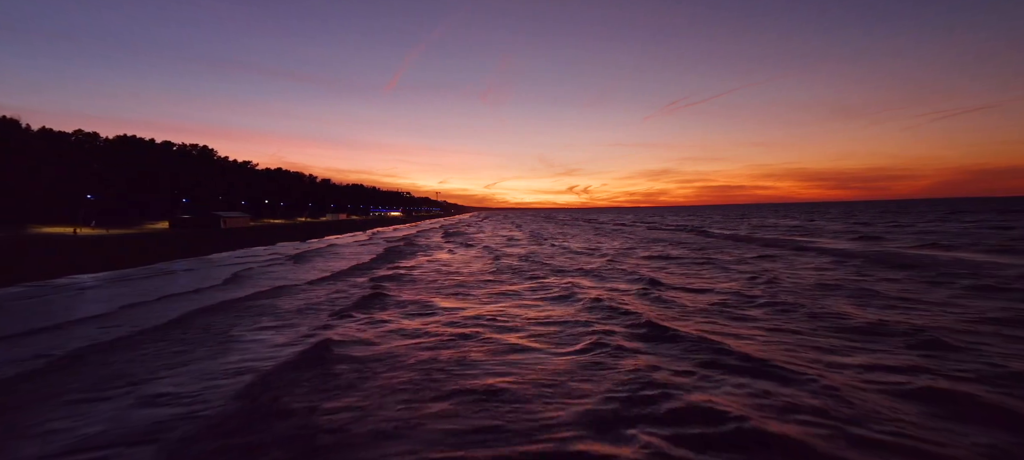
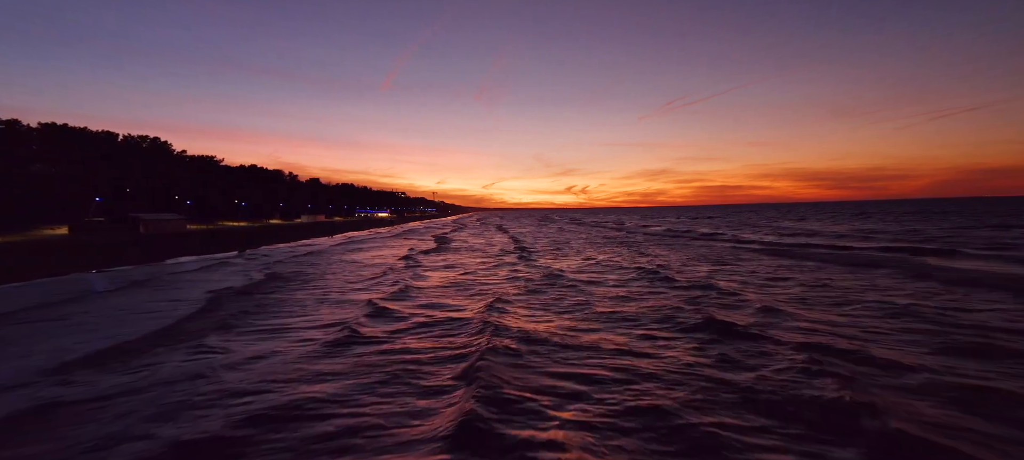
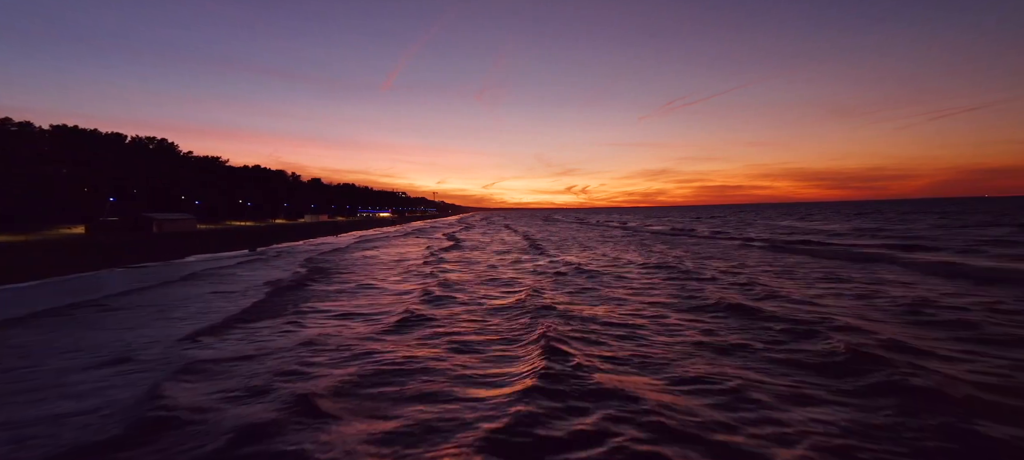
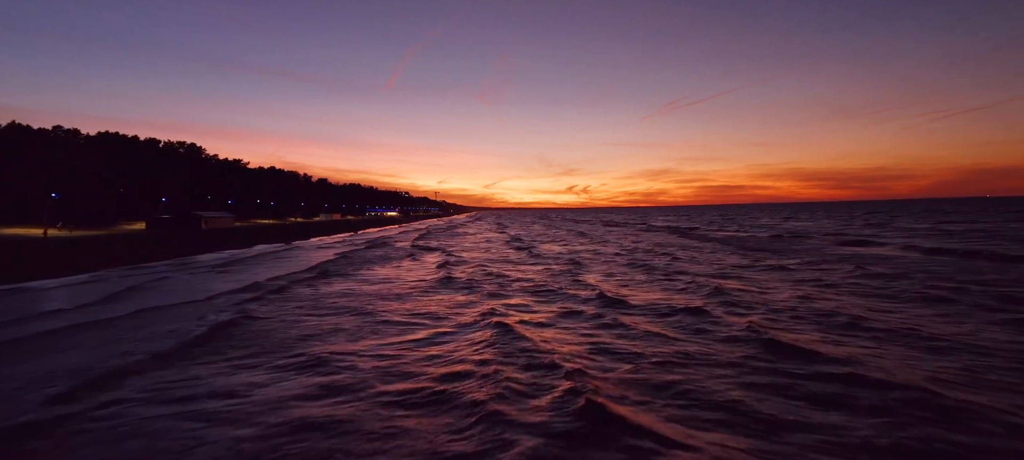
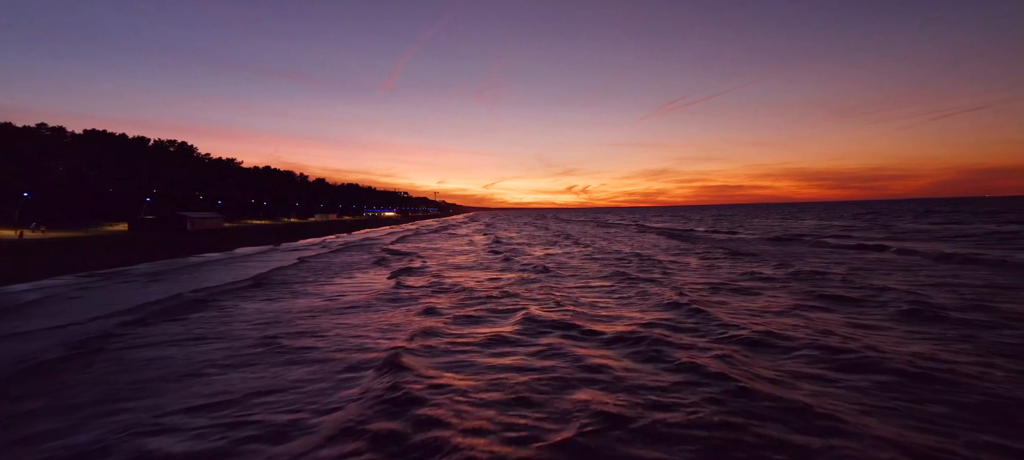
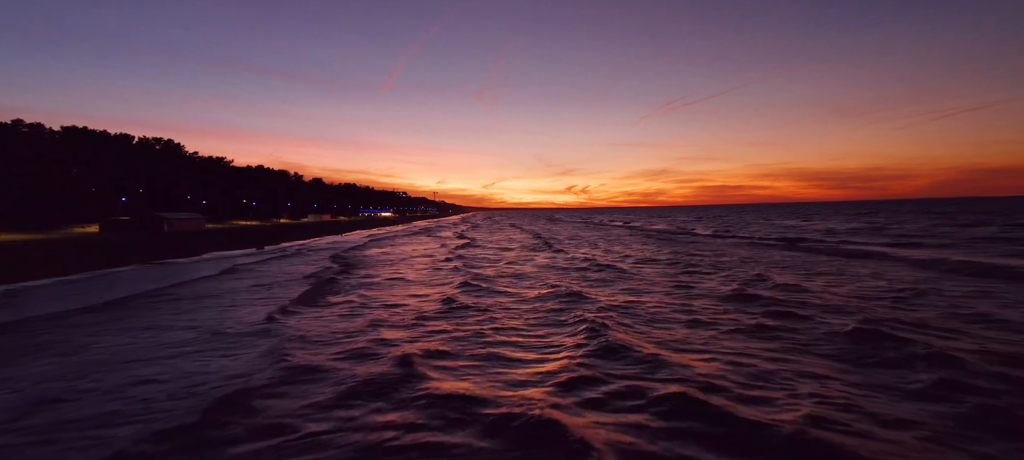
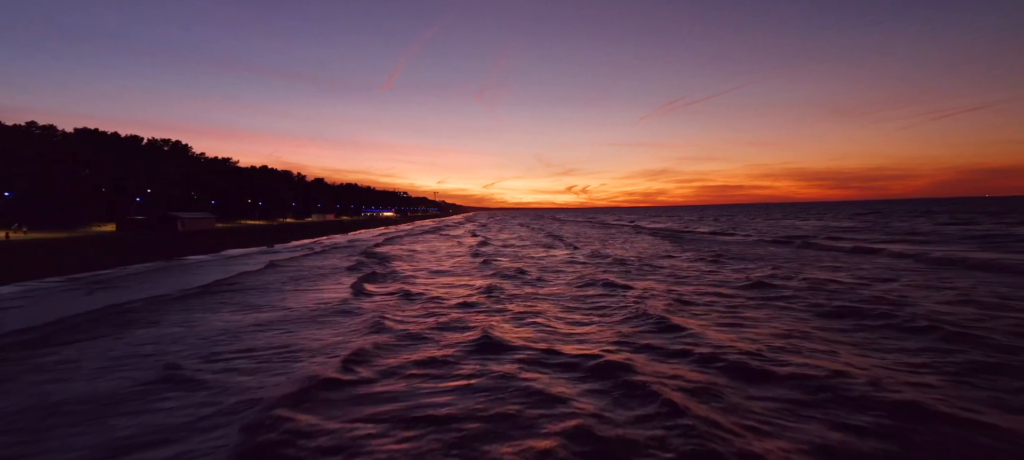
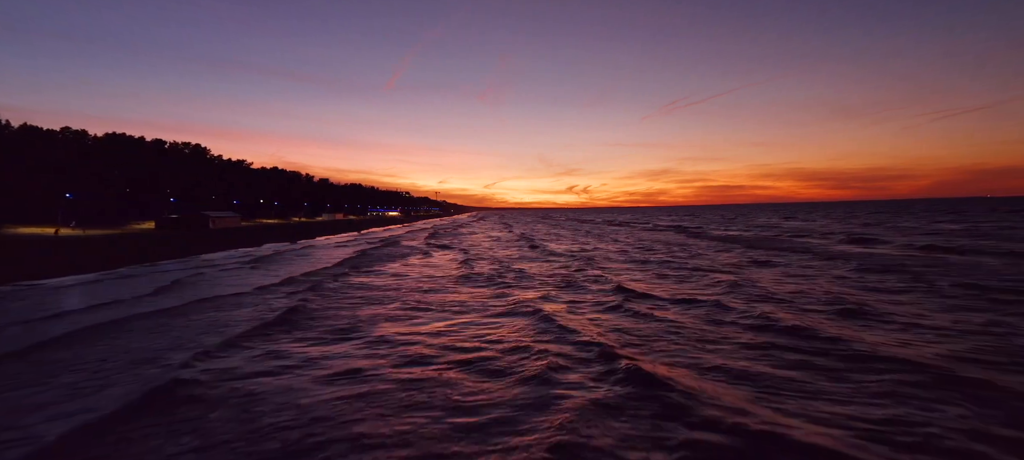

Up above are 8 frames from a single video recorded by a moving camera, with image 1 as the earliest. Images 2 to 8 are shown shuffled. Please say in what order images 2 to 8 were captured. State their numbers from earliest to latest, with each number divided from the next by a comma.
8, 4, 5, 7, 6, 3, 2
